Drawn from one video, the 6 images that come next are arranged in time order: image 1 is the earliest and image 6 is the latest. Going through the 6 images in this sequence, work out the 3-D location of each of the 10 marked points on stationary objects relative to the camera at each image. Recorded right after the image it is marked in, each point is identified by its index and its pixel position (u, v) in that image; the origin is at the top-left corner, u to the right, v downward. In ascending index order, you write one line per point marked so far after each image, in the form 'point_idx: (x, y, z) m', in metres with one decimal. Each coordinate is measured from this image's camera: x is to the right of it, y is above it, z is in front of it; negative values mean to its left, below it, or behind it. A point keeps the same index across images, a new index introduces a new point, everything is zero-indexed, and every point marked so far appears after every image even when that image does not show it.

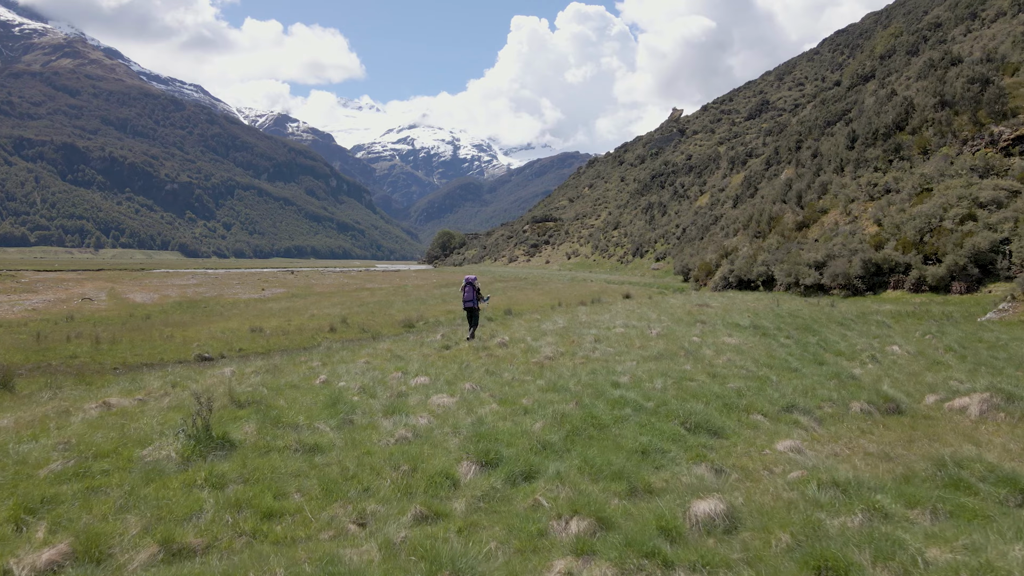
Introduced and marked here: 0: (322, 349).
0: (-8.2, -2.6, +19.9) m
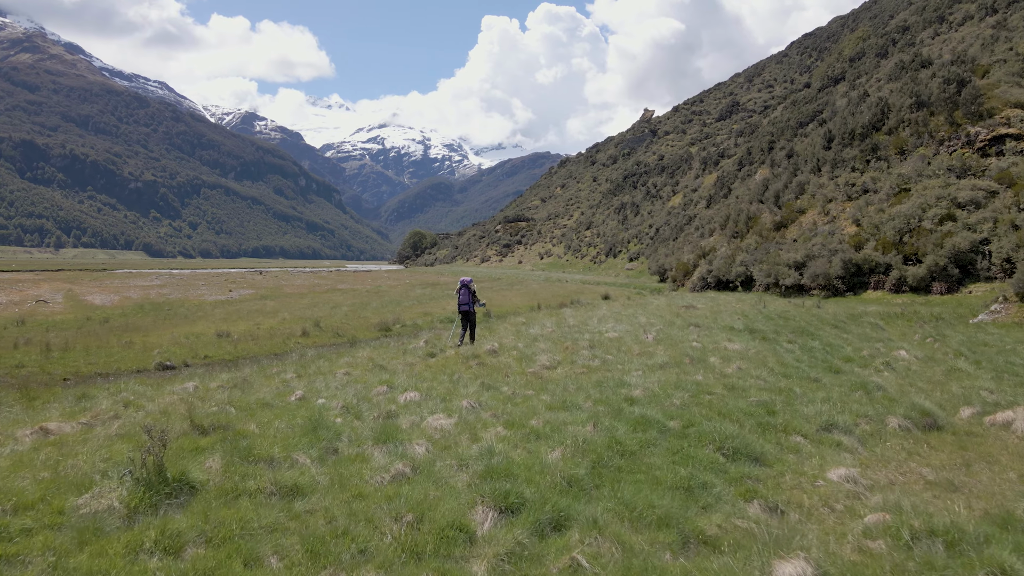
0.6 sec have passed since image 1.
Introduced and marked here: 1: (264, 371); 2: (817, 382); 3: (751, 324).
0: (-8.7, -2.8, +18.6) m
1: (-6.8, -2.3, +12.6) m
2: (+5.8, -1.8, +8.9) m
3: (+9.4, -1.5, +18.5) m
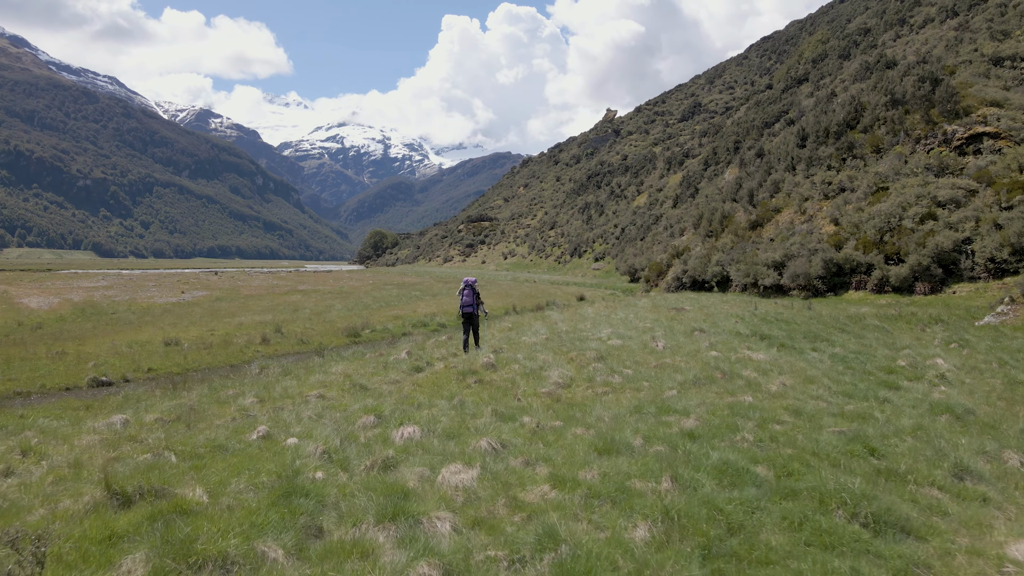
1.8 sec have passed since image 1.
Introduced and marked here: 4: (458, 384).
0: (-9.0, -2.9, +16.3) m
1: (-6.7, -2.4, +10.4) m
2: (+6.2, -1.9, +7.6) m
3: (+9.1, -1.5, +17.5) m
4: (-1.1, -2.1, +10.0) m
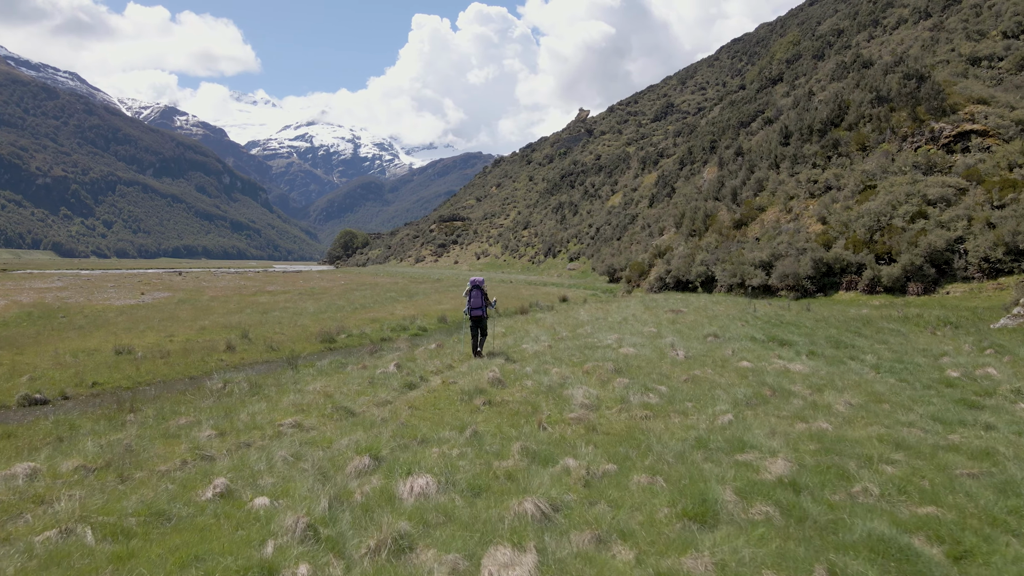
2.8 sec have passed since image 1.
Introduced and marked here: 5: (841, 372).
0: (-9.1, -3.0, +14.2) m
1: (-6.4, -2.5, +8.5) m
2: (+6.6, -1.9, +6.4) m
3: (+8.9, -1.5, +16.4) m
4: (-0.8, -2.1, +8.3) m
5: (+7.1, -1.8, +10.2) m
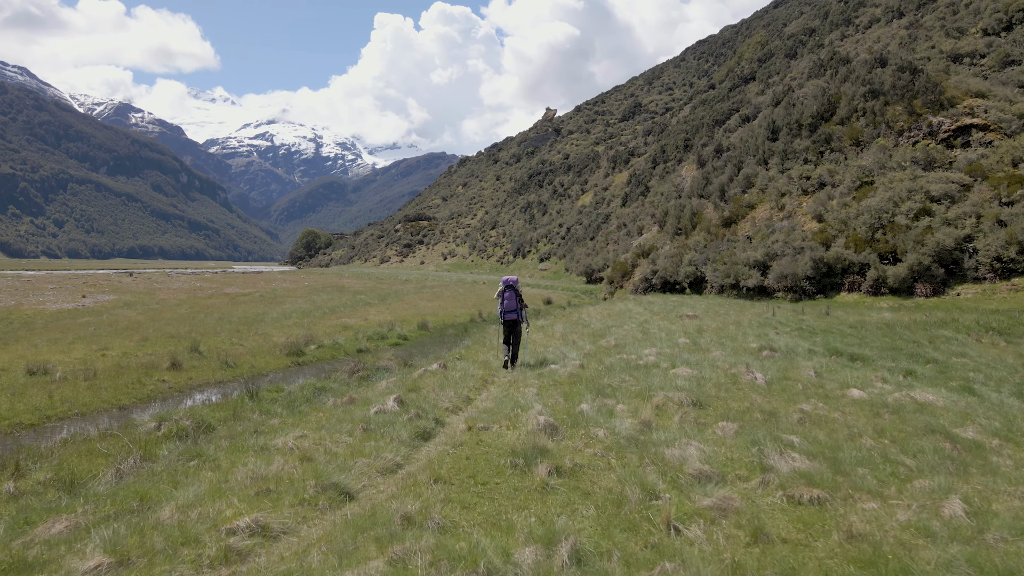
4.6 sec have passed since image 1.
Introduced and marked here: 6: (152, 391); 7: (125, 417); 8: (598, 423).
0: (-8.4, -3.2, +10.7) m
1: (-5.3, -2.7, +5.2) m
2: (+7.7, -2.0, +4.0) m
3: (+9.4, -1.6, +14.2) m
4: (+0.2, -2.3, +5.4) m
5: (+8.0, -1.9, +7.8) m
6: (-12.8, -3.6, +16.6) m
7: (-11.3, -3.7, +13.7) m
8: (+1.3, -2.1, +7.3) m
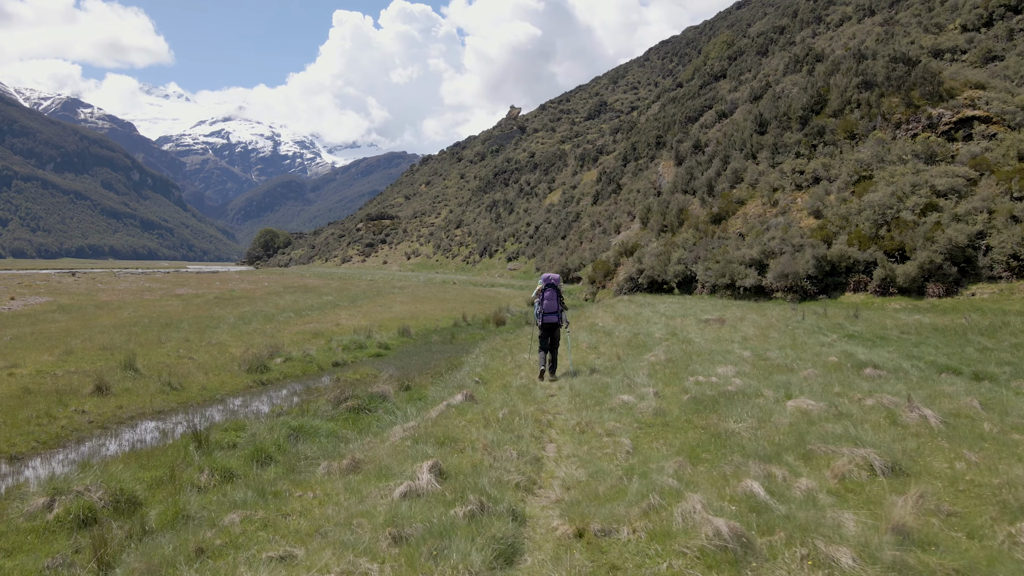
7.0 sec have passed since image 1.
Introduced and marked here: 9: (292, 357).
0: (-7.3, -3.3, +7.1) m
1: (-3.8, -2.8, +1.8) m
2: (+9.3, -2.1, +1.5) m
3: (+10.2, -1.7, +11.8) m
4: (+1.7, -2.4, +2.4) m
5: (+9.3, -2.0, +5.3) m
6: (-12.1, -3.7, +12.6) m
7: (-10.3, -3.8, +9.8) m
8: (+2.7, -2.2, +4.3) m
9: (-8.9, -3.0, +19.6) m
